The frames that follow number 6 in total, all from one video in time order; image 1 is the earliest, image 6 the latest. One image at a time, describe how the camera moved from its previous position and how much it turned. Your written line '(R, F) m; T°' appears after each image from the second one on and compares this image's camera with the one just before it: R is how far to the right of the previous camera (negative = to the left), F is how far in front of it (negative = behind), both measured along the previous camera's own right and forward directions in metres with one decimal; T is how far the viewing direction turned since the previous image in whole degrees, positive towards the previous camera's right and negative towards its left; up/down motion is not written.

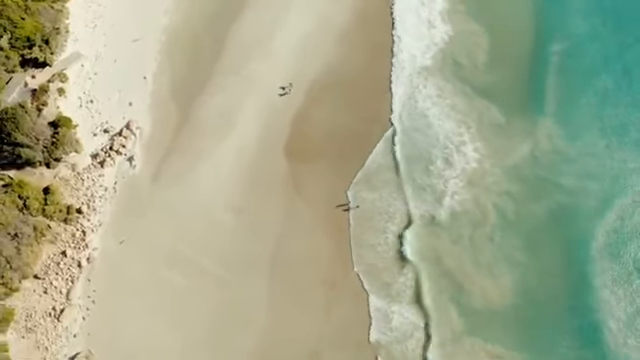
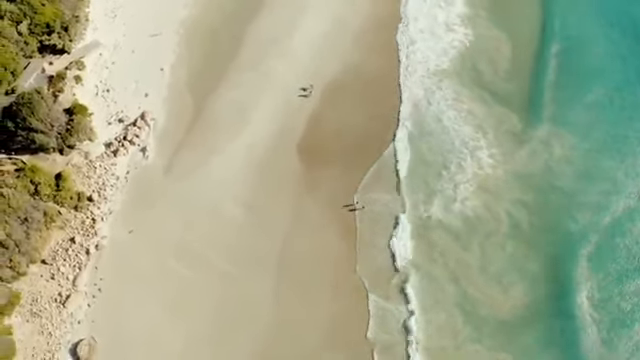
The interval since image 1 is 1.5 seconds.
(+0.5, +0.1) m; -2°
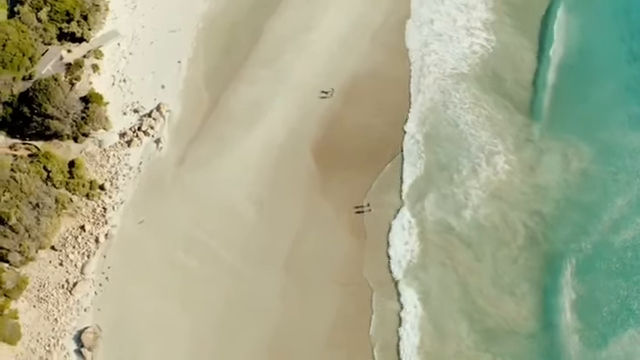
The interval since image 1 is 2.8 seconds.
(+0.4, +0.1) m; -1°
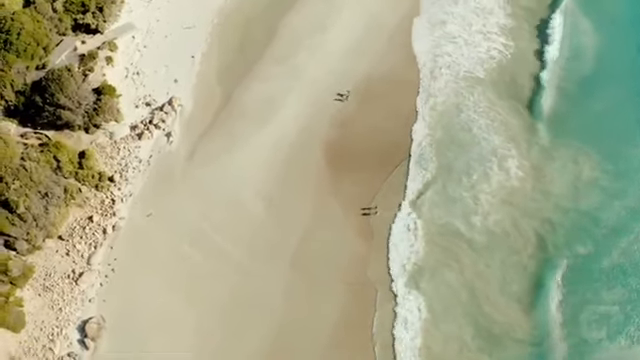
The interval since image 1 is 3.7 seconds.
(+0.3, +0.1) m; -1°
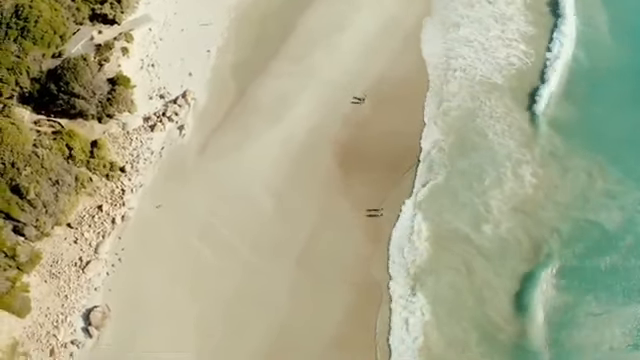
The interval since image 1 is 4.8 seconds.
(+0.3, 0.0) m; -1°
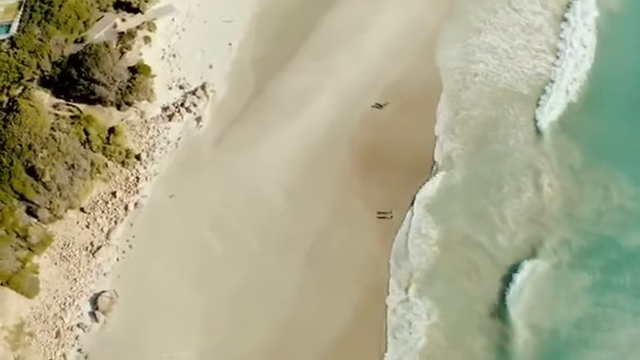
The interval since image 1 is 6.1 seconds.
(+0.4, 0.0) m; -2°
